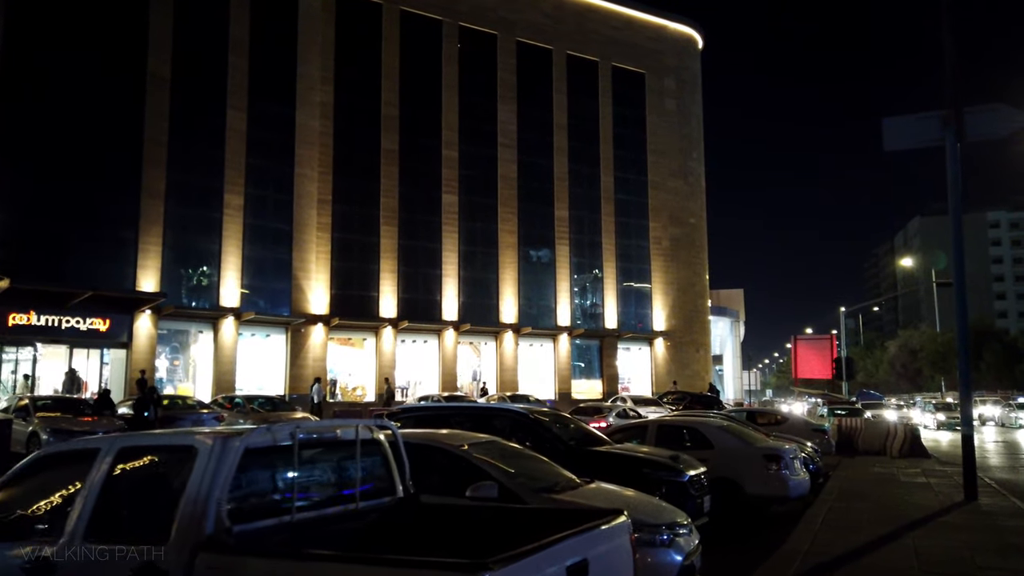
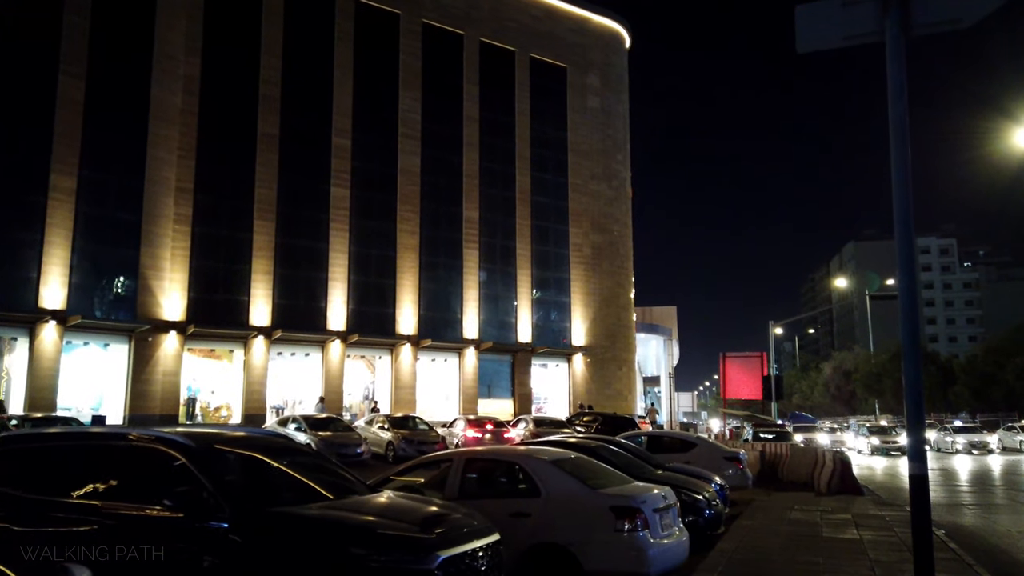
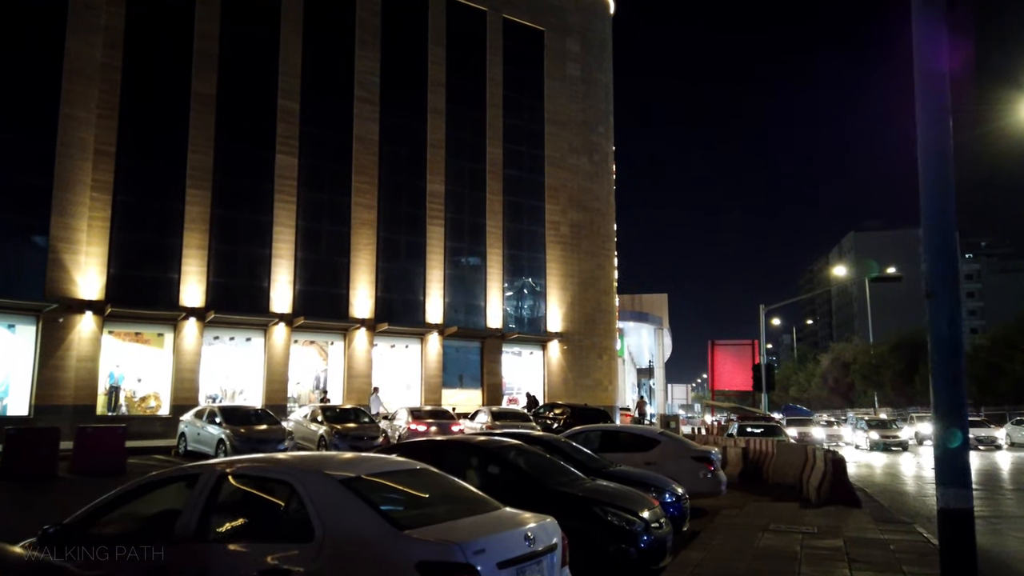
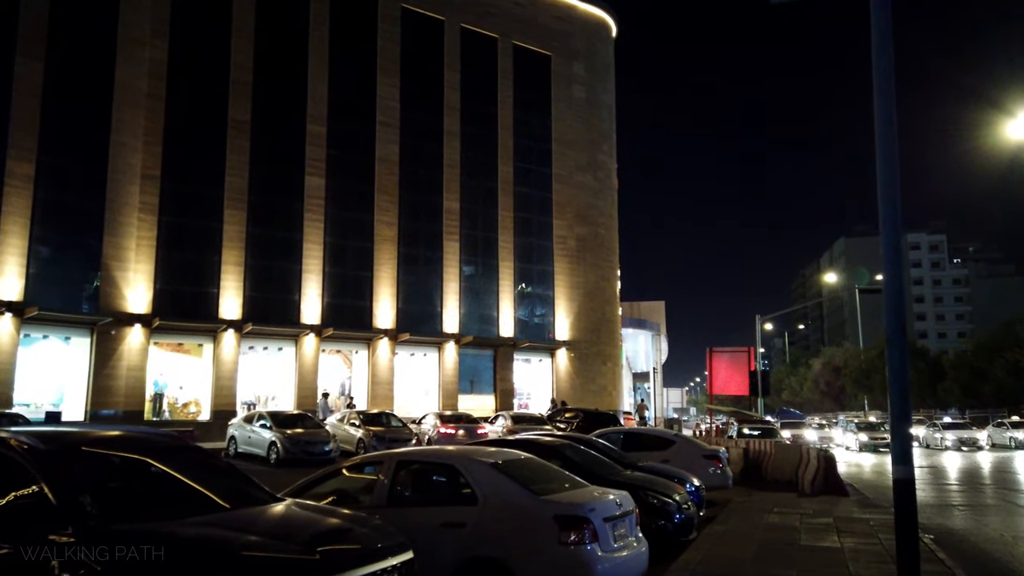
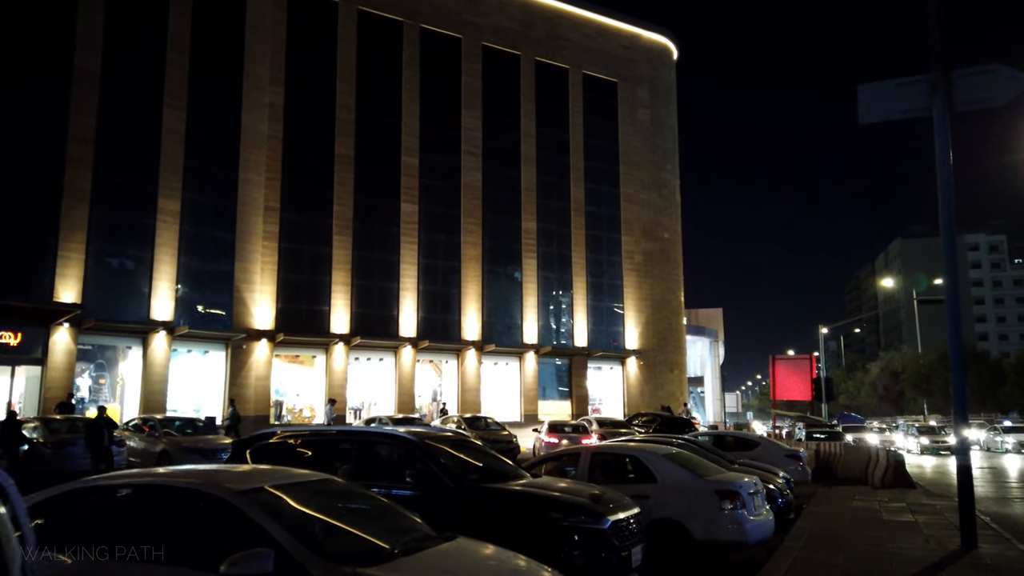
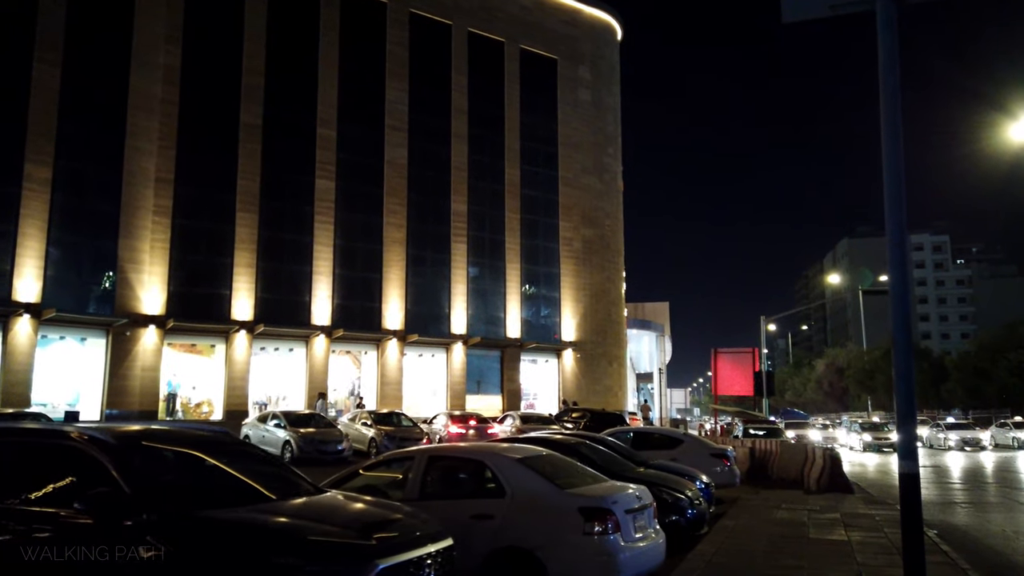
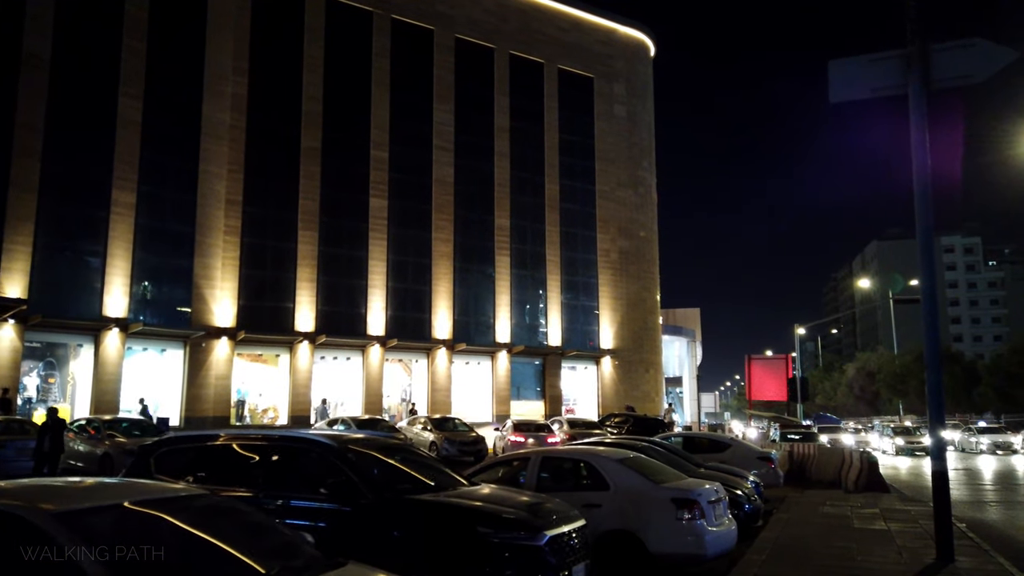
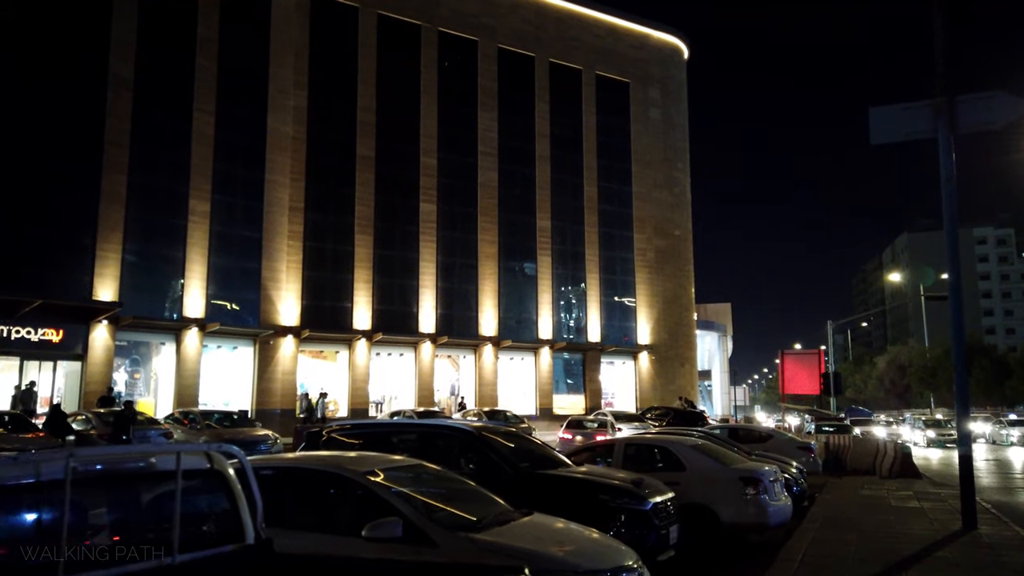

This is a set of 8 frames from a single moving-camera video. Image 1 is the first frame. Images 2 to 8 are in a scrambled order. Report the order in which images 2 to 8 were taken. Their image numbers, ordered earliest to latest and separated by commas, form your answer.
8, 5, 7, 2, 6, 4, 3
